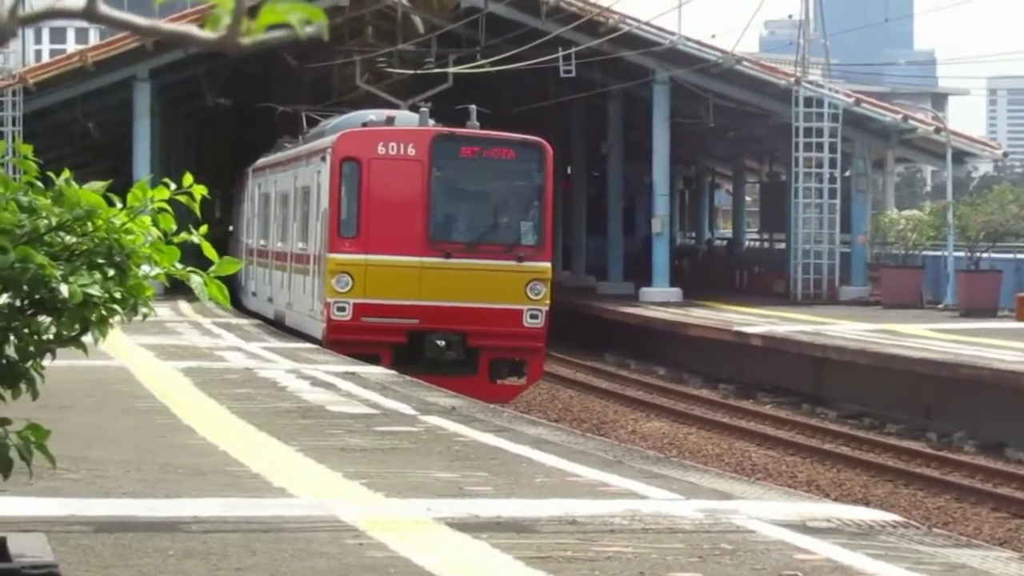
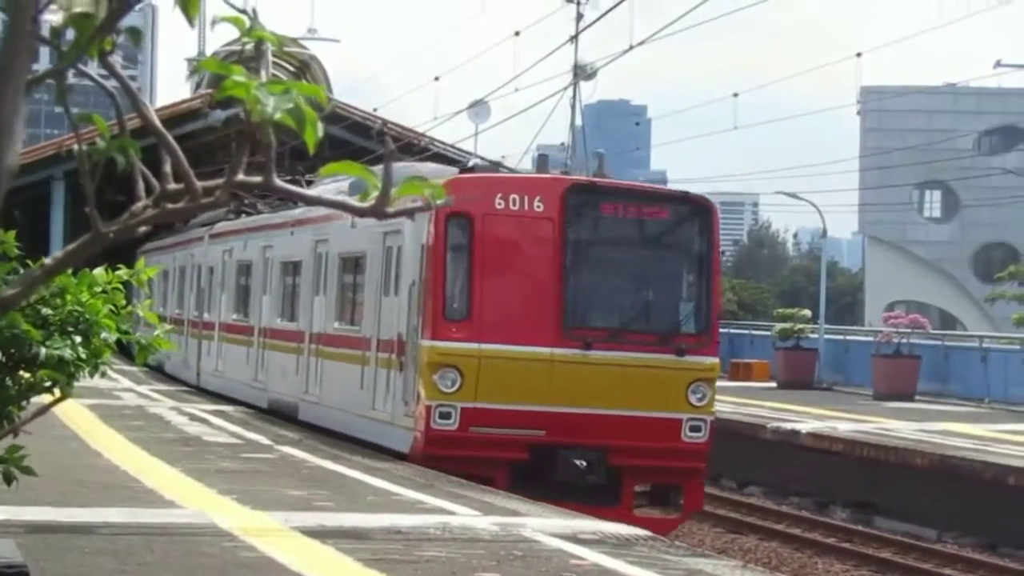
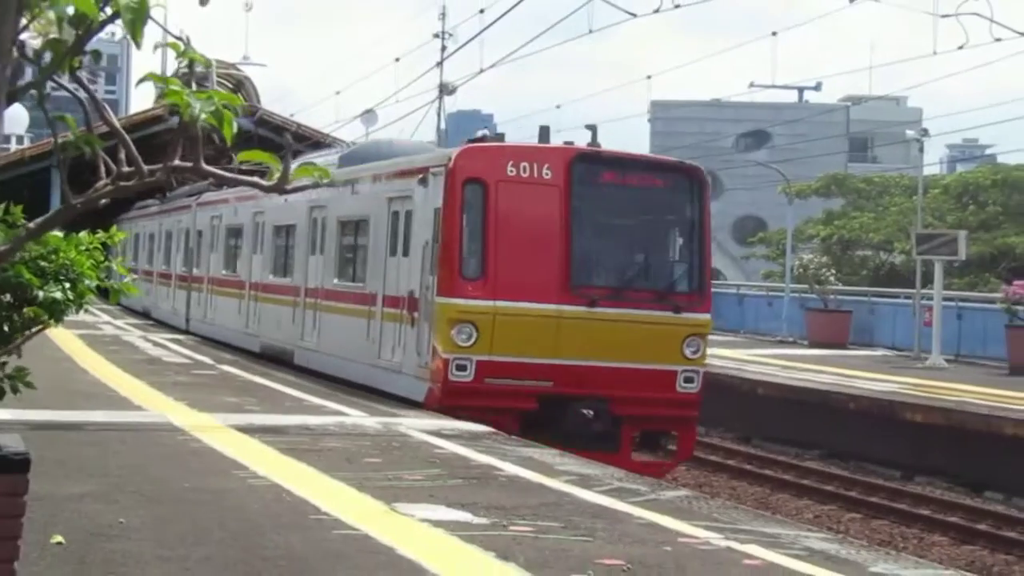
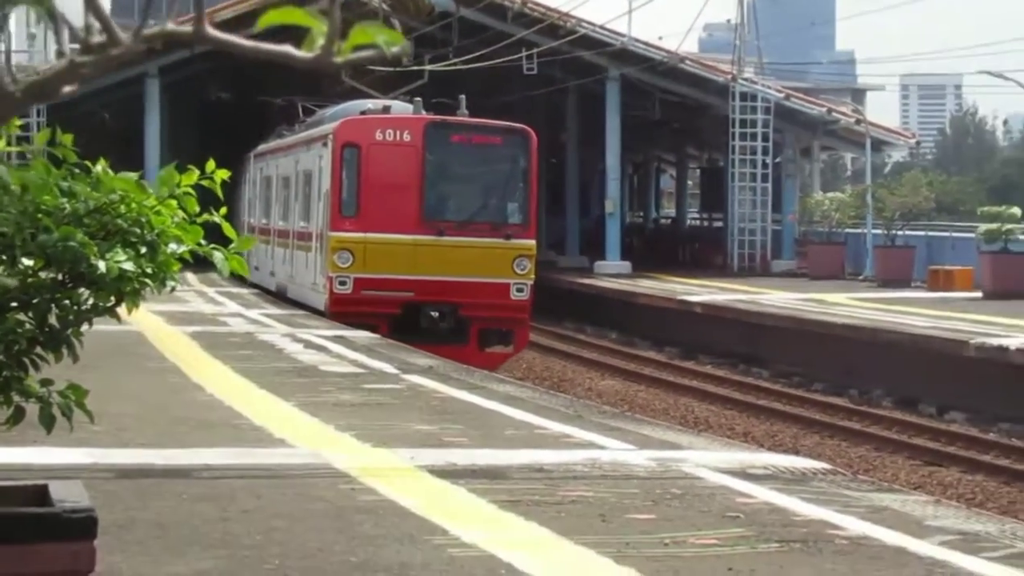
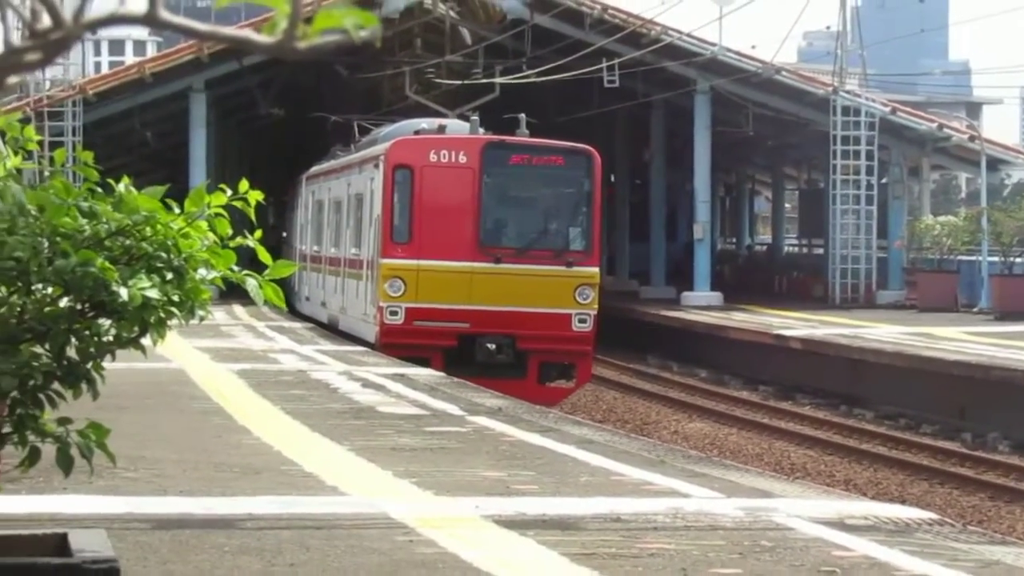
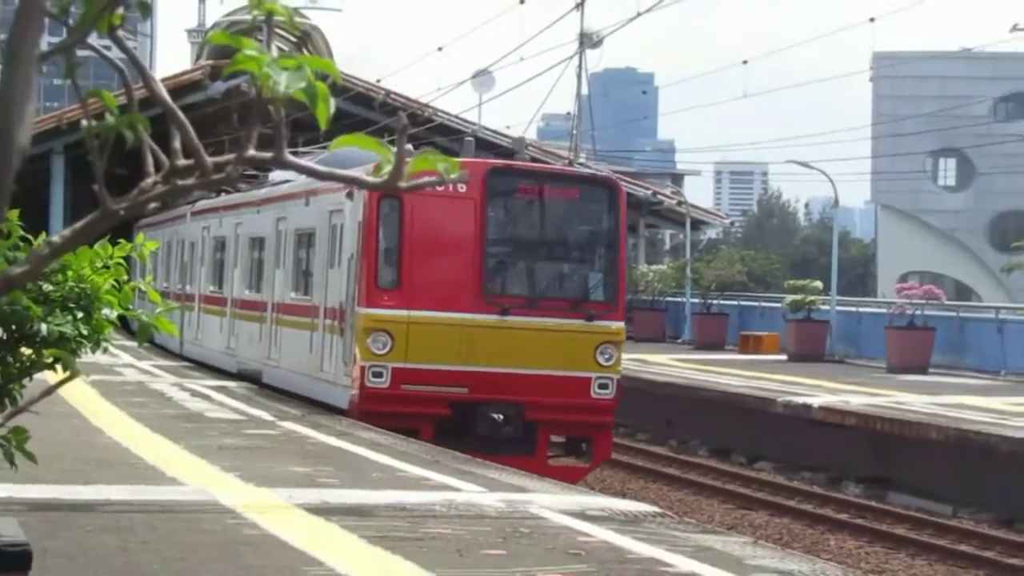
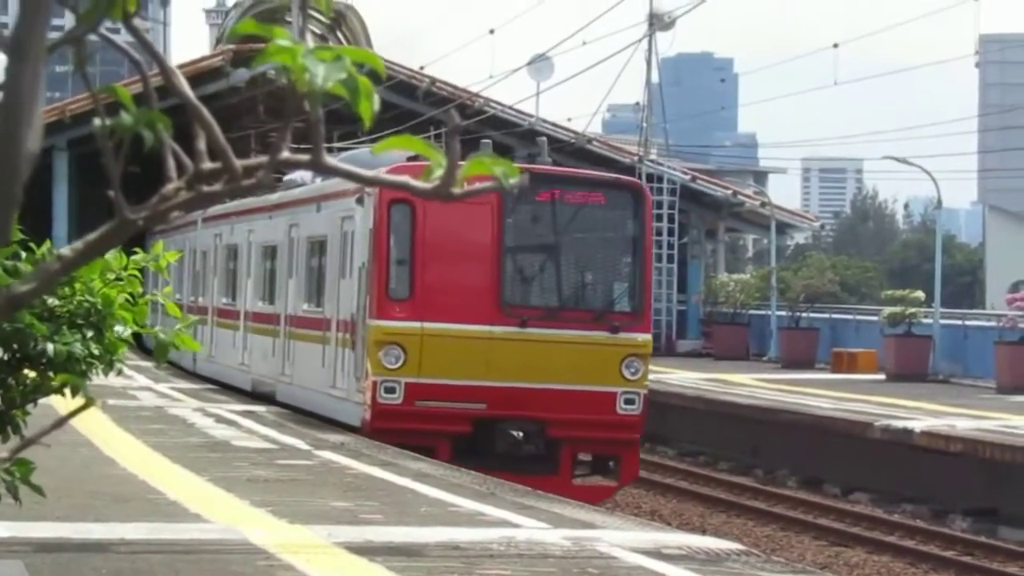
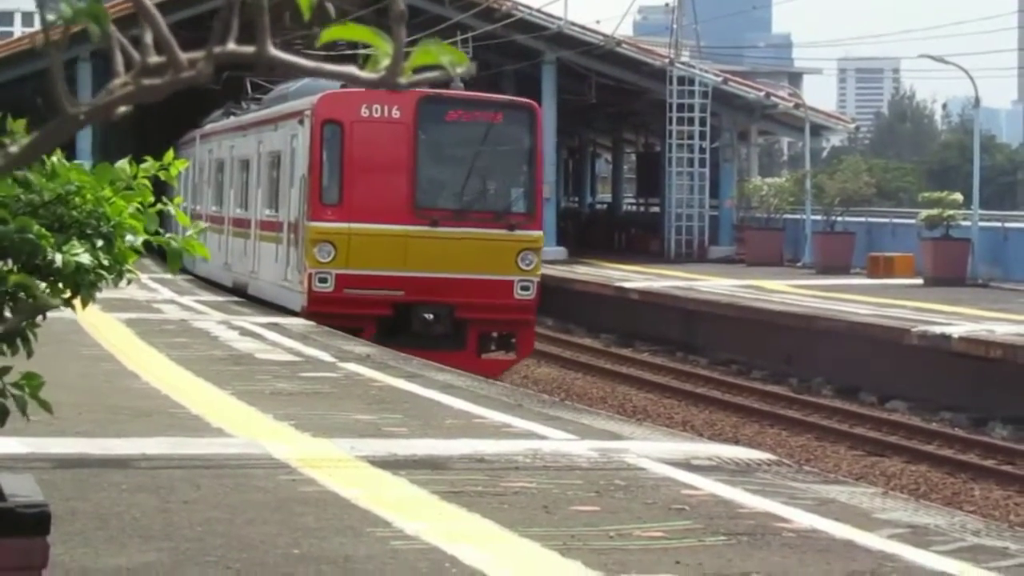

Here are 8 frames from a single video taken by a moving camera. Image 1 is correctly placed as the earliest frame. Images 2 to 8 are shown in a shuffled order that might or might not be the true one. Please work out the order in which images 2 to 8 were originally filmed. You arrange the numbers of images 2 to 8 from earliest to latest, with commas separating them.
5, 4, 8, 7, 6, 2, 3
